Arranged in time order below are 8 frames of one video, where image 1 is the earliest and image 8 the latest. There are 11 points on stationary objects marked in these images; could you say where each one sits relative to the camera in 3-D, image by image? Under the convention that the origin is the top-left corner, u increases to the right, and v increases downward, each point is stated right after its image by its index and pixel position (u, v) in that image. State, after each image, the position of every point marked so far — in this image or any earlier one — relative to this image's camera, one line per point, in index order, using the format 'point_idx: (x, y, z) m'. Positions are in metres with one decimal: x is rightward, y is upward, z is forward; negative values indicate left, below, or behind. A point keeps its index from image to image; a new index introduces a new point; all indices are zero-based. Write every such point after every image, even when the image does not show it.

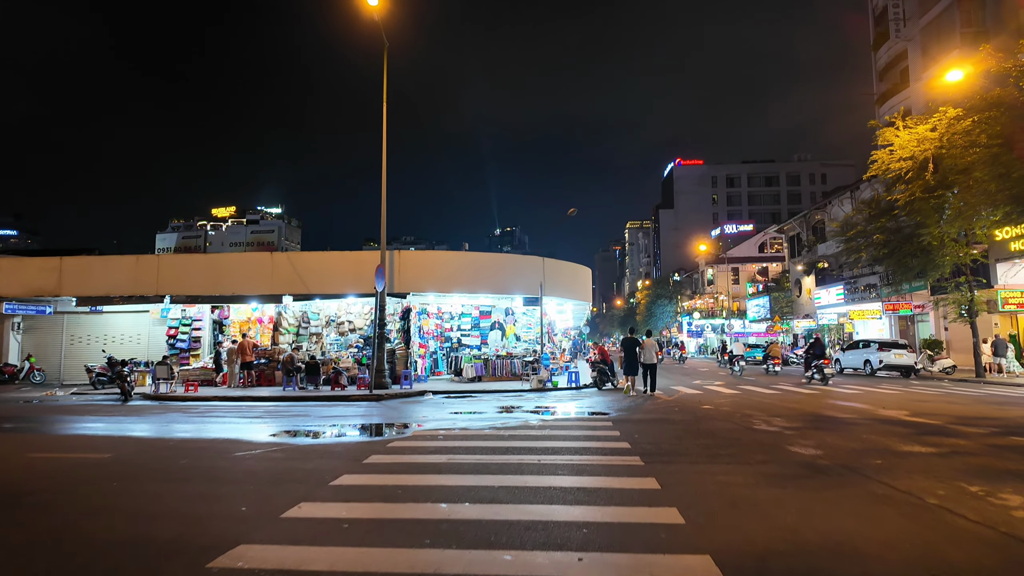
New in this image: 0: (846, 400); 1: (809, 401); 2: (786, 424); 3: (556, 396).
0: (+8.6, -2.9, +15.7) m
1: (+7.3, -2.8, +15.2) m
2: (+4.7, -2.3, +10.4) m
3: (+1.2, -3.0, +16.3) m
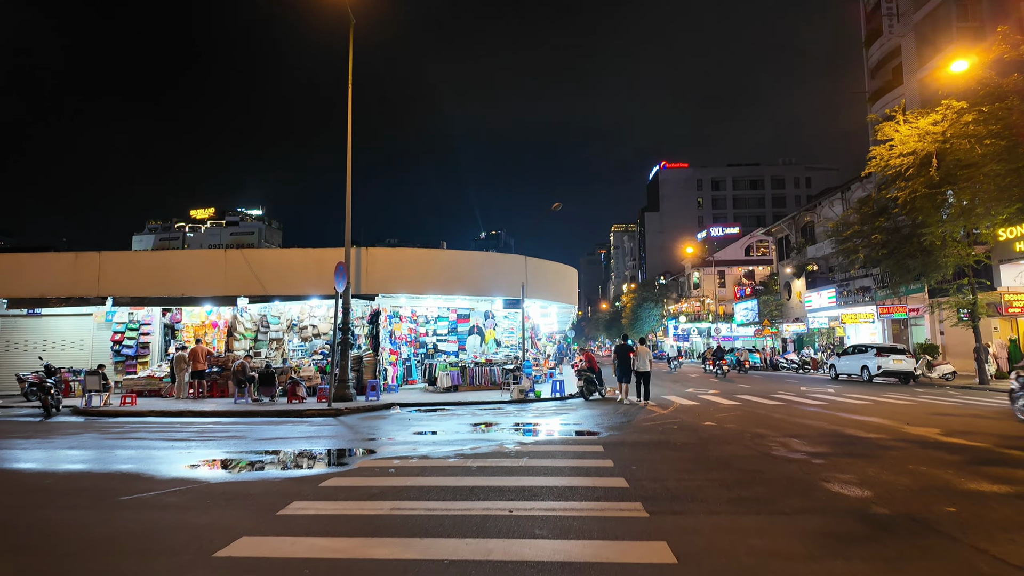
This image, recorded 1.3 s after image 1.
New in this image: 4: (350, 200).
0: (+8.1, -2.9, +14.1) m
1: (+6.8, -2.8, +13.6) m
2: (+4.3, -2.3, +8.7) m
3: (+0.7, -3.0, +14.6) m
4: (-4.8, +2.7, +17.7) m
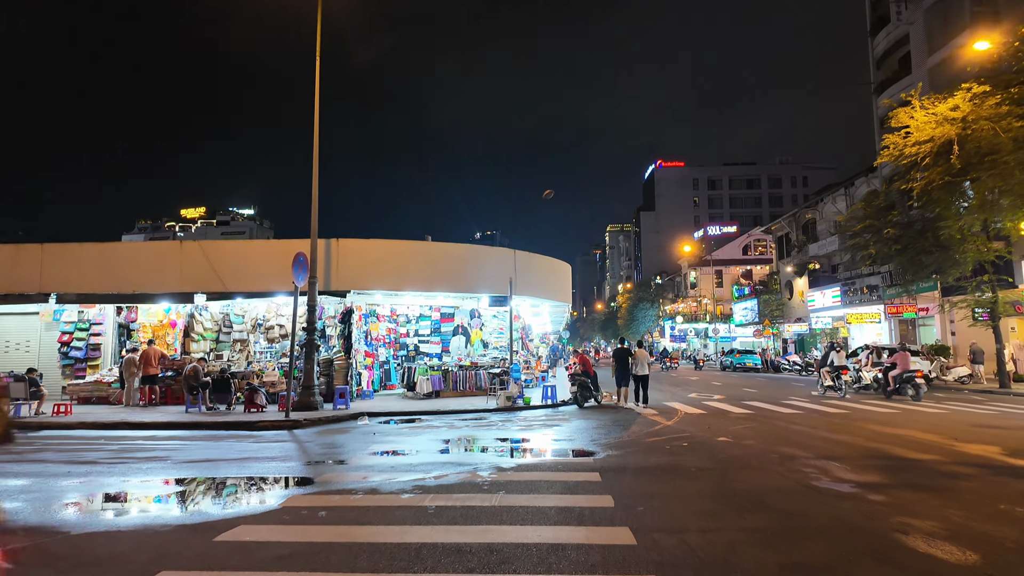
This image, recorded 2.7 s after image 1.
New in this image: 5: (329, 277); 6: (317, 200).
0: (+7.7, -2.8, +12.5) m
1: (+6.4, -2.7, +11.9) m
2: (+4.0, -2.2, +7.0) m
3: (+0.3, -2.8, +12.8) m
4: (-5.2, +2.8, +16.0) m
5: (-5.1, +0.3, +16.7) m
6: (-5.2, +2.4, +15.9) m
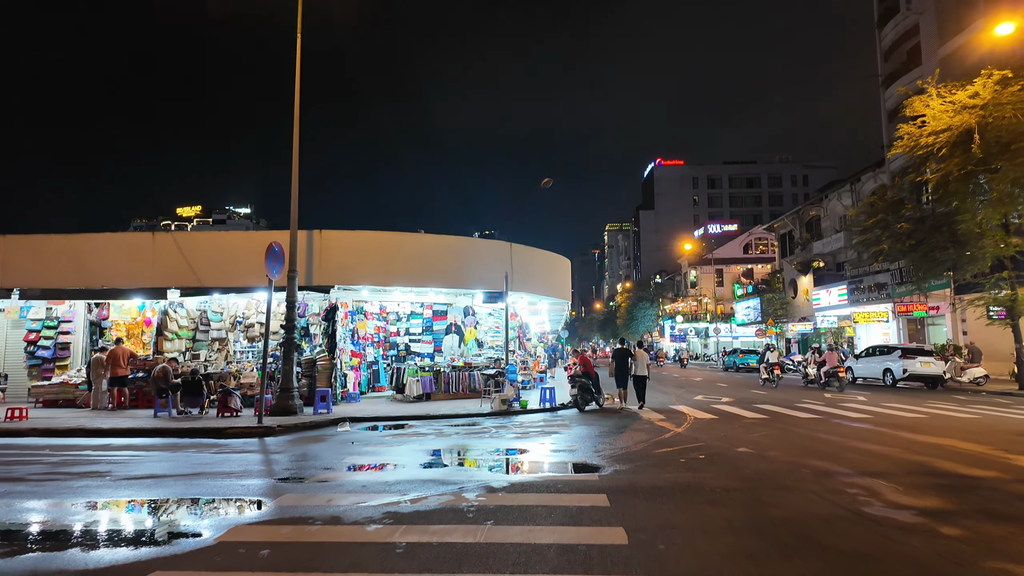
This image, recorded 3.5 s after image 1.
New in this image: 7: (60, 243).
0: (+7.6, -2.7, +11.4) m
1: (+6.4, -2.6, +10.8) m
2: (+3.9, -2.1, +5.9) m
3: (+0.2, -2.7, +11.7) m
4: (-5.3, +2.9, +14.8) m
5: (-5.2, +0.4, +15.5) m
6: (-5.3, +2.5, +14.8) m
7: (-12.7, +1.3, +17.0) m
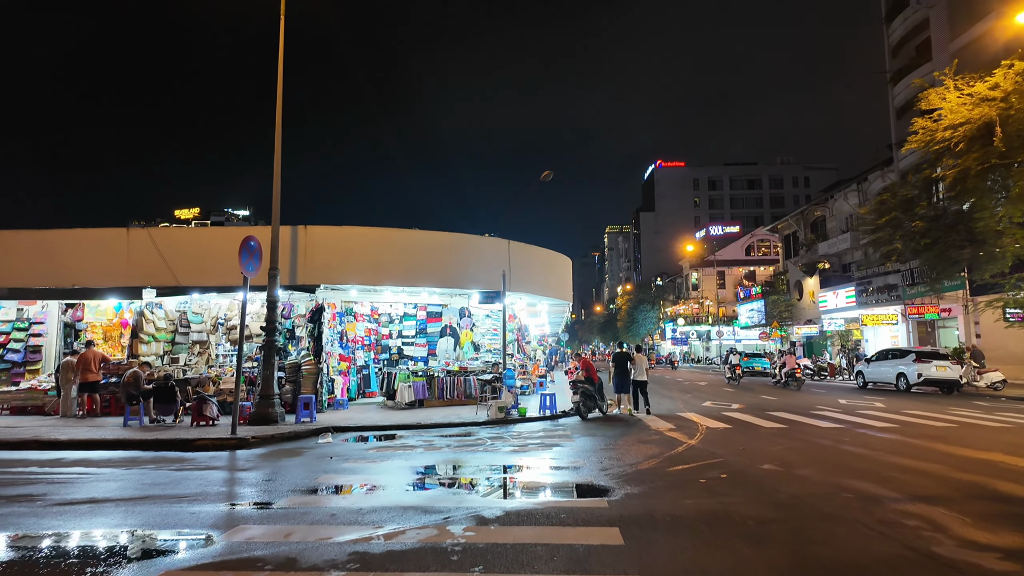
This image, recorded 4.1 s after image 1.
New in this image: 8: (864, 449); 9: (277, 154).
0: (+7.6, -2.6, +10.4) m
1: (+6.3, -2.6, +9.8) m
2: (+3.9, -2.0, +4.9) m
3: (+0.2, -2.7, +10.7) m
4: (-5.3, +2.9, +13.9) m
5: (-5.2, +0.4, +14.6) m
6: (-5.3, +2.5, +13.8) m
7: (-12.8, +1.3, +16.0) m
8: (+5.4, -2.5, +9.2) m
9: (-5.4, +3.1, +13.9) m
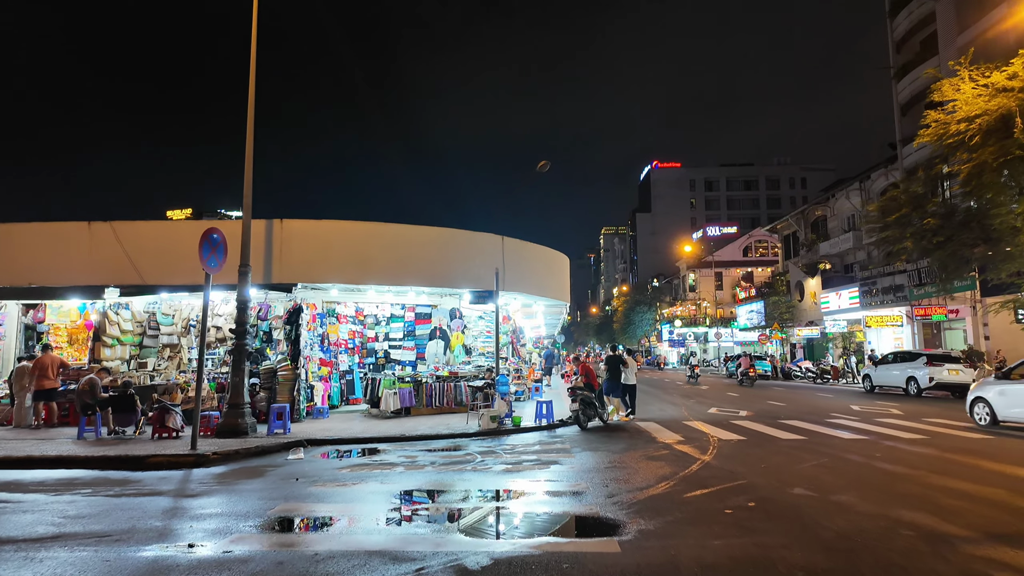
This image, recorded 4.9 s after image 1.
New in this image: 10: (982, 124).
0: (+7.5, -2.6, +9.3) m
1: (+6.2, -2.5, +8.8) m
2: (+3.8, -2.0, +3.9) m
3: (+0.1, -2.7, +9.6) m
4: (-5.5, +3.0, +12.8) m
5: (-5.4, +0.5, +13.4) m
6: (-5.4, +2.5, +12.7) m
7: (-13.0, +1.3, +14.8) m
8: (+5.3, -2.5, +8.2) m
9: (-5.6, +3.1, +12.8) m
10: (+15.3, +5.3, +19.5) m
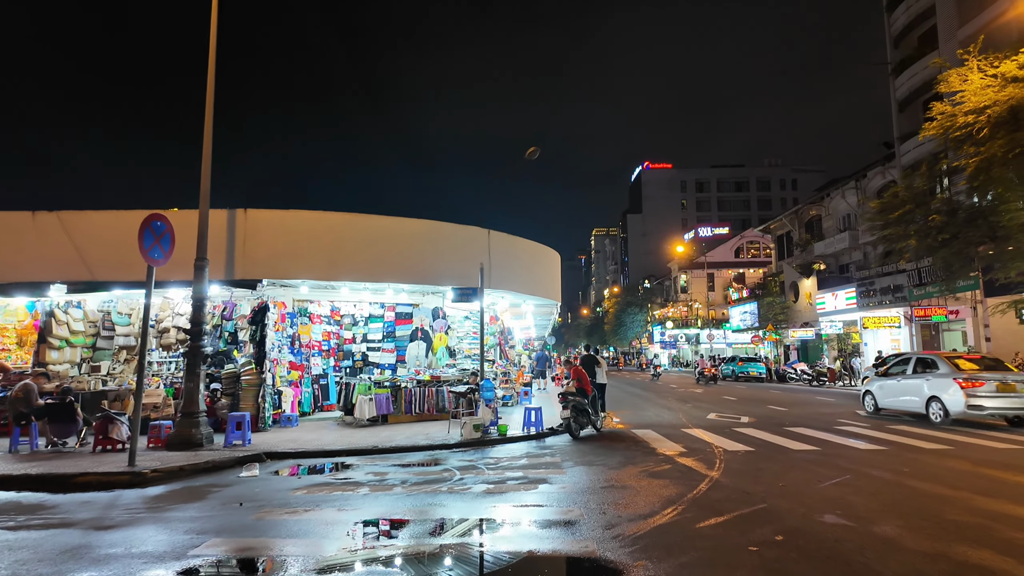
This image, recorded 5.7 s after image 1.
0: (+7.3, -2.5, +8.4) m
1: (+6.0, -2.5, +7.8) m
2: (+3.6, -1.9, +2.8) m
3: (-0.2, -2.6, +8.5) m
4: (-5.8, +3.0, +11.6) m
5: (-5.7, +0.5, +12.3) m
6: (-5.7, +2.6, +11.5) m
7: (-13.3, +1.4, +13.5) m
8: (+5.1, -2.4, +7.2) m
9: (-5.8, +3.2, +11.6) m
10: (+14.9, +5.3, +18.6) m
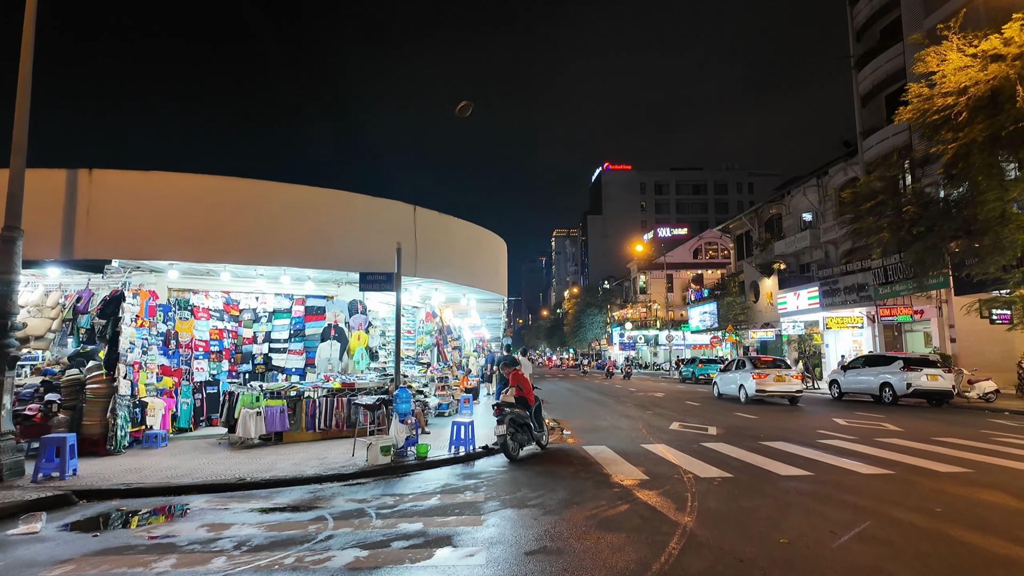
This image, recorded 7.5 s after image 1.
0: (+6.2, -2.3, +6.4) m
1: (+5.0, -2.2, +5.8) m
2: (+3.0, -1.6, +0.7) m
3: (-1.2, -2.3, +6.1) m
4: (-6.9, +3.3, +8.8) m
5: (-6.9, +0.8, +9.5) m
6: (-6.9, +2.9, +8.7) m
7: (-14.6, +1.7, +10.3) m
8: (+4.2, -2.2, +5.1) m
9: (-7.0, +3.5, +8.9) m
10: (+13.2, +5.5, +17.2) m
